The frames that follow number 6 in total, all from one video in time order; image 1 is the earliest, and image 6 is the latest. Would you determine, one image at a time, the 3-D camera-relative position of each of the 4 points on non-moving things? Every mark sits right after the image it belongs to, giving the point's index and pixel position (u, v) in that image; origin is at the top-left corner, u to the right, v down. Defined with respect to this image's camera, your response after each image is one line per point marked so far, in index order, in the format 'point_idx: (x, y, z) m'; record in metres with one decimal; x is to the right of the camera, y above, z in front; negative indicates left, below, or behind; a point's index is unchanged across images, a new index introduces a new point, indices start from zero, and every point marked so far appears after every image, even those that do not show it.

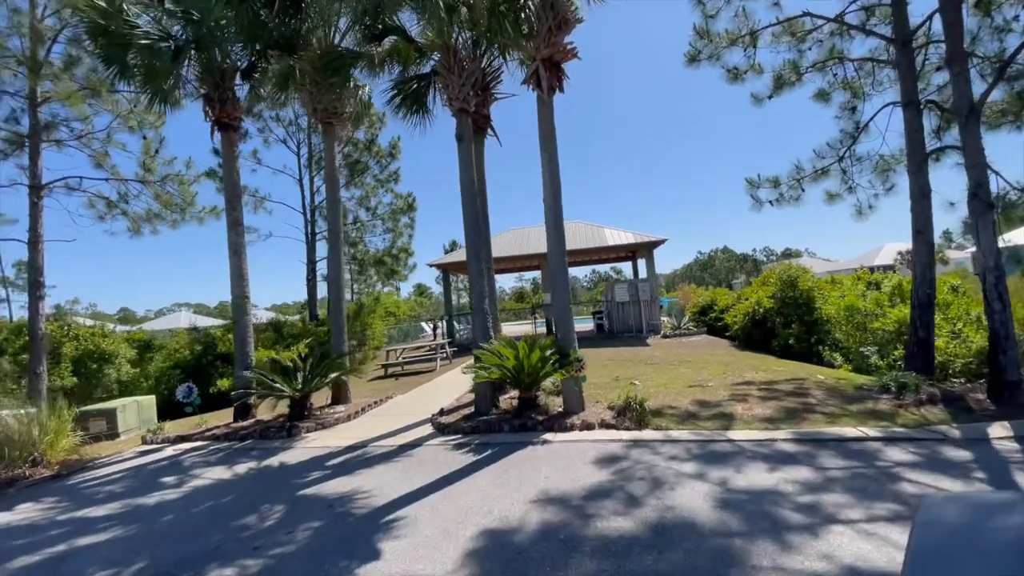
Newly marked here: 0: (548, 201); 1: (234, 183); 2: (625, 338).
0: (+0.5, +1.4, +7.3) m
1: (-5.2, +2.0, +8.7) m
2: (+4.6, -2.0, +18.8) m
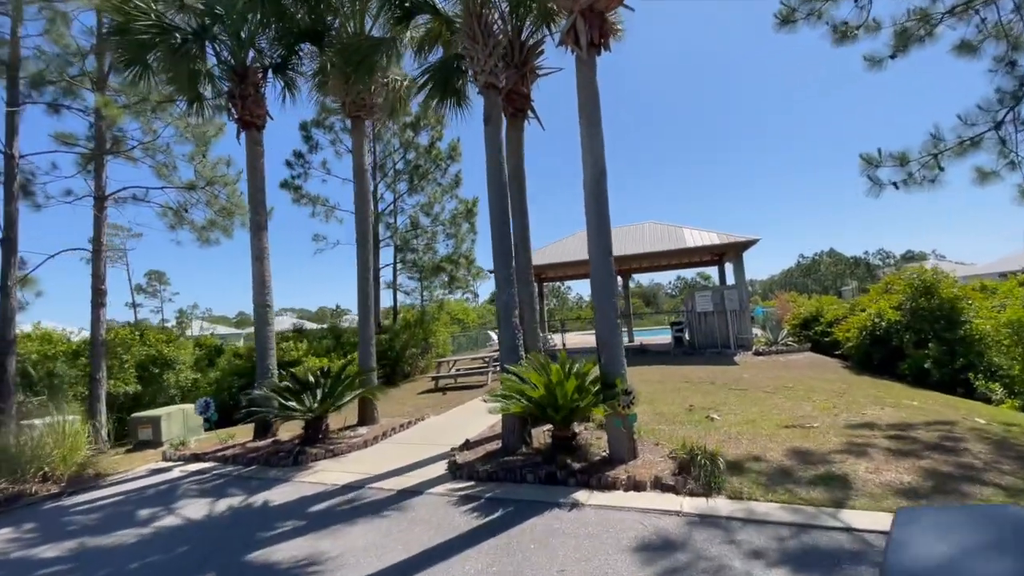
0: (+0.9, +1.3, +5.8) m
1: (-4.5, +1.8, +8.2) m
2: (+6.9, -2.3, +16.4) m
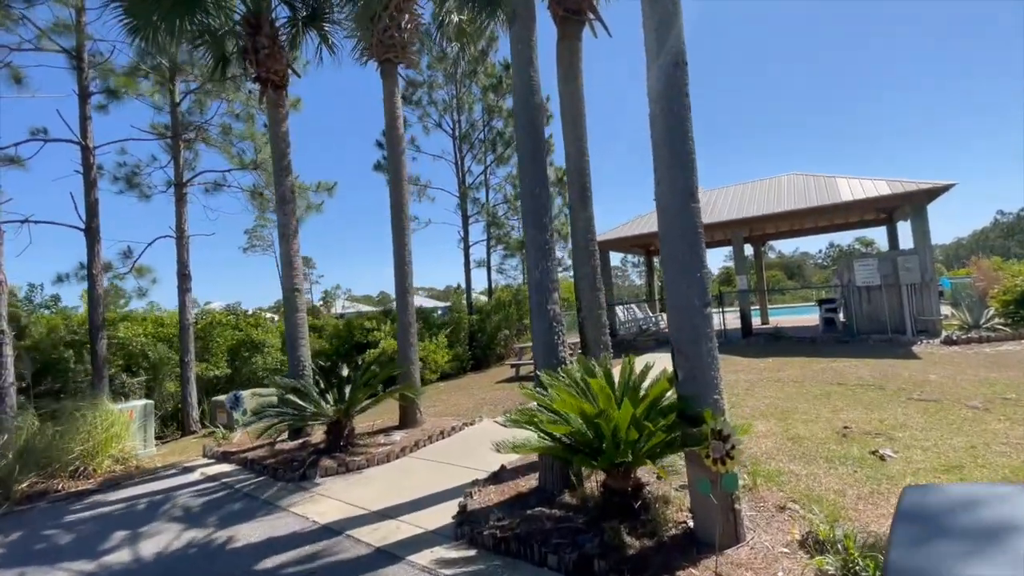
0: (+1.1, +1.5, +3.6) m
1: (-3.6, +2.1, +7.2) m
2: (+9.6, -1.4, +12.4) m
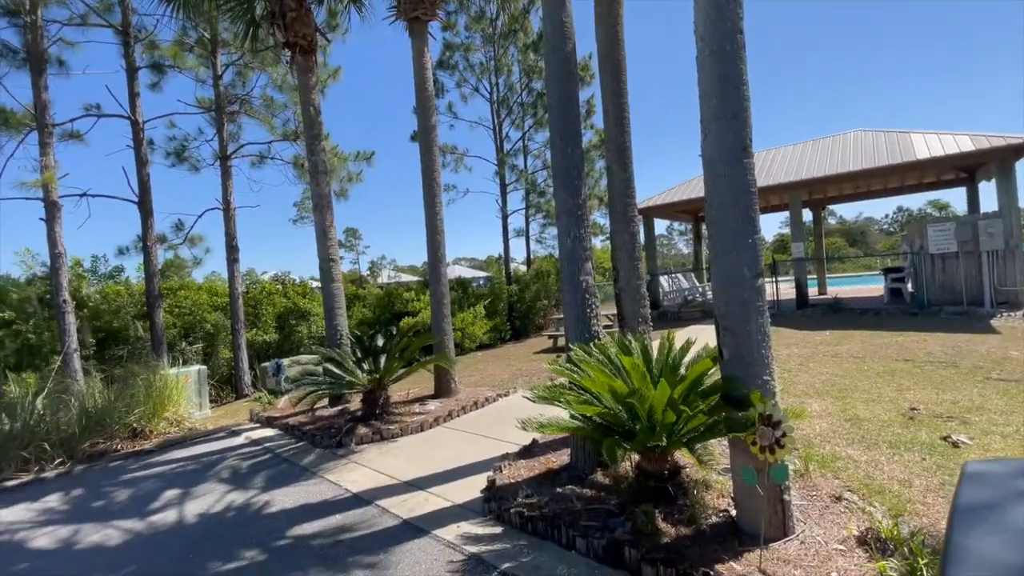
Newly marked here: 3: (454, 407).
0: (+1.3, +1.7, +3.1) m
1: (-3.0, +2.6, +7.1) m
2: (+10.5, -0.6, +11.4) m
3: (-0.8, -1.7, +6.6) m
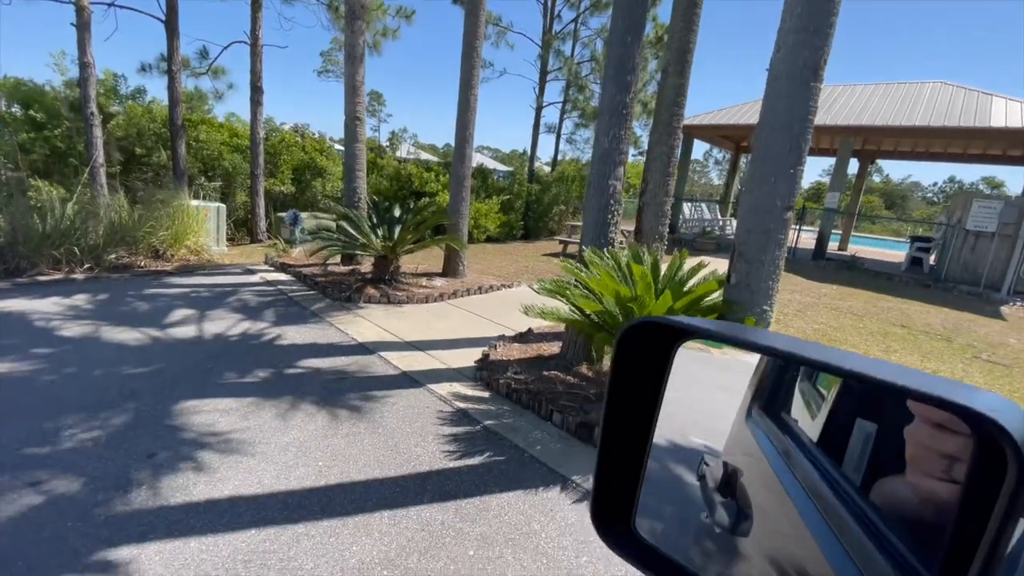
0: (+1.8, +2.2, +2.7) m
1: (-2.2, +4.6, +6.5) m
2: (+10.8, -0.1, +11.3) m
3: (-0.8, 0.0, +6.9) m
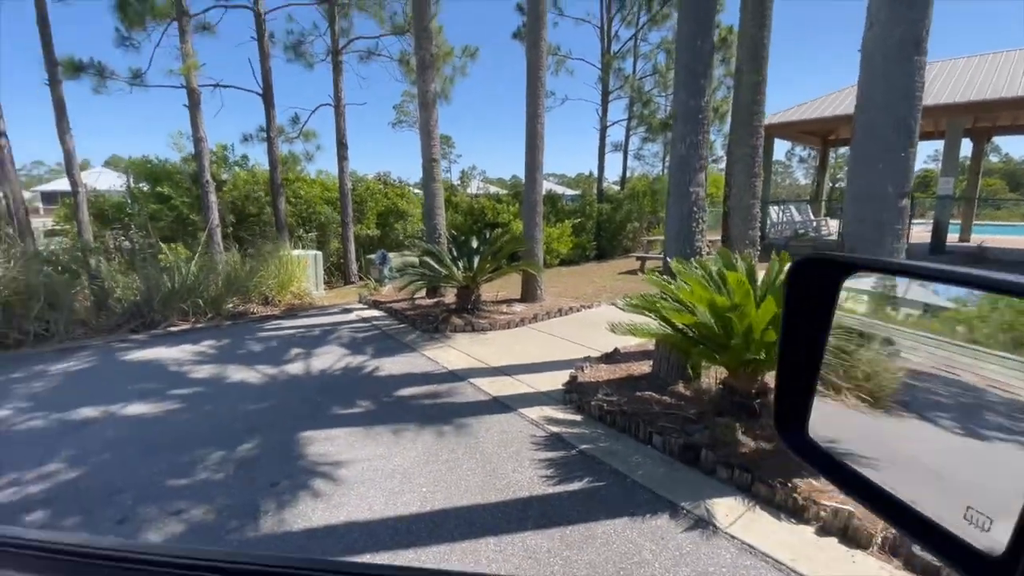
0: (+2.1, +2.2, +2.5) m
1: (-1.3, +4.1, +7.0) m
2: (+12.5, +0.2, +9.4) m
3: (+0.4, -0.3, +6.9) m
